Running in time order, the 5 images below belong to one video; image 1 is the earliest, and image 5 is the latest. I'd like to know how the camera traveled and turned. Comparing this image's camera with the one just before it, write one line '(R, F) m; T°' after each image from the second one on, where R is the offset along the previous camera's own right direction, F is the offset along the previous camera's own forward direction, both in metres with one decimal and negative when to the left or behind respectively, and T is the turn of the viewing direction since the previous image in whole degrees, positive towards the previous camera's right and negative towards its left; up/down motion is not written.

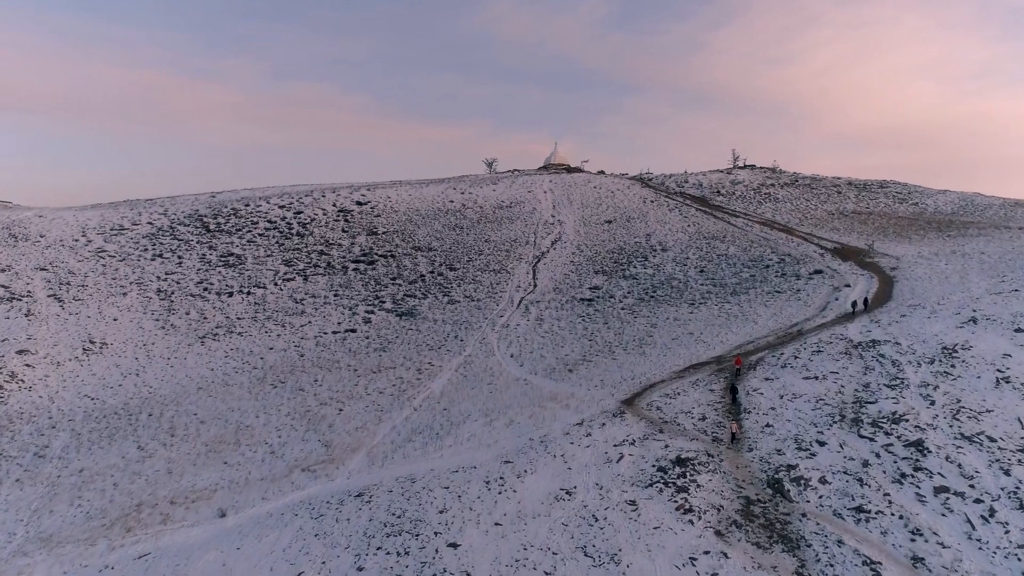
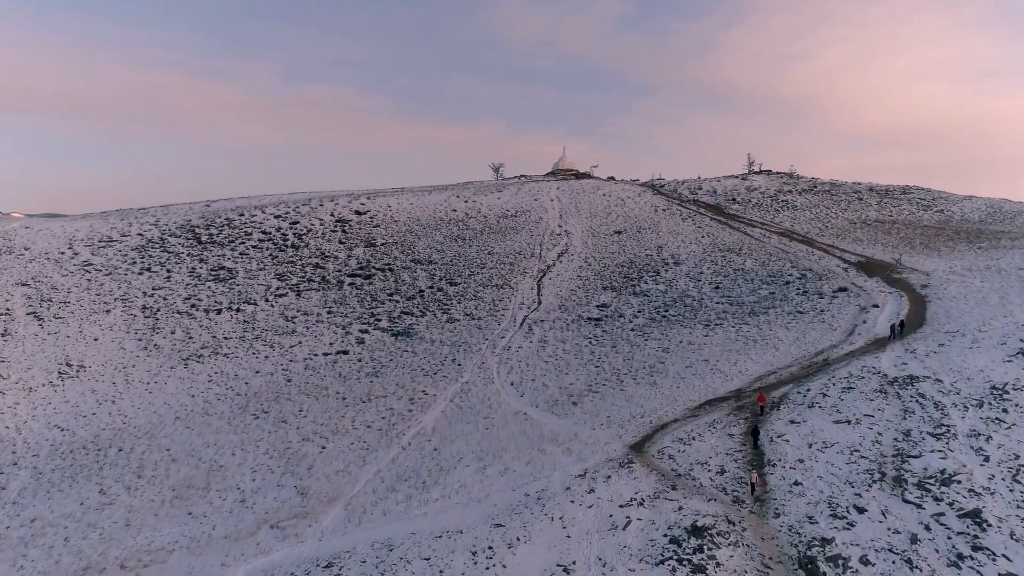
(+0.4, +1.6) m; -1°
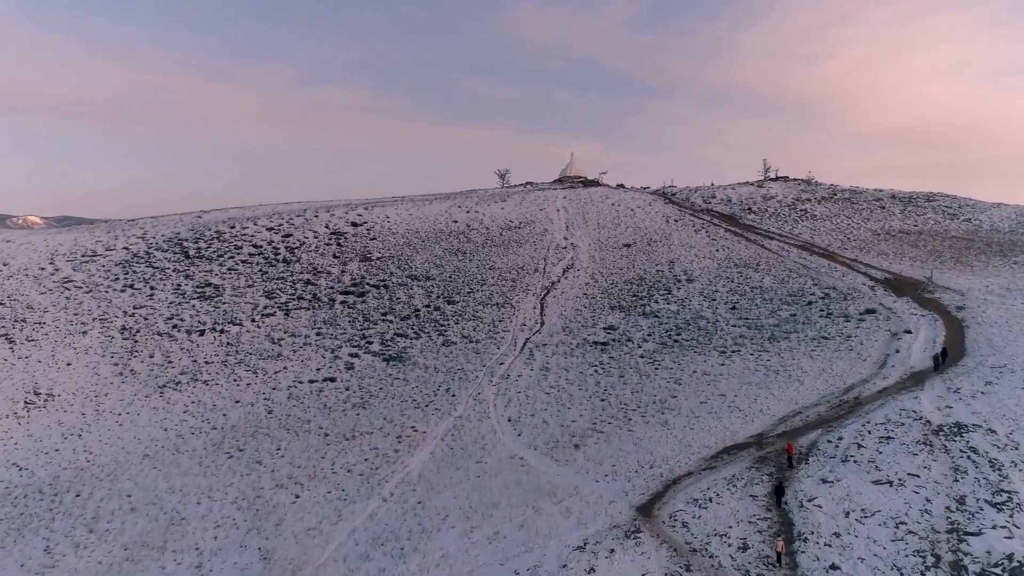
(+0.4, +1.7) m; -1°
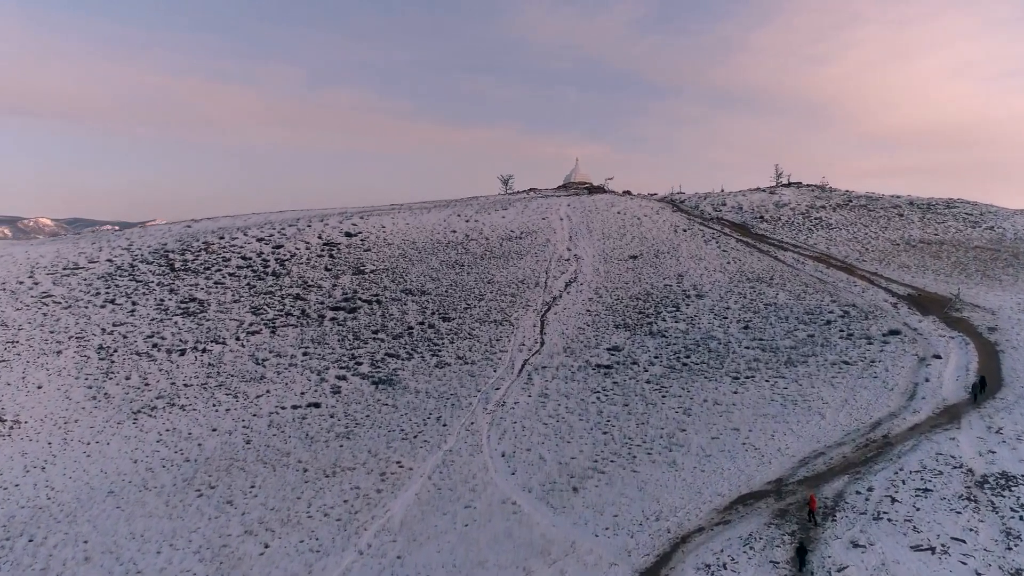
(+0.4, +1.5) m; -1°
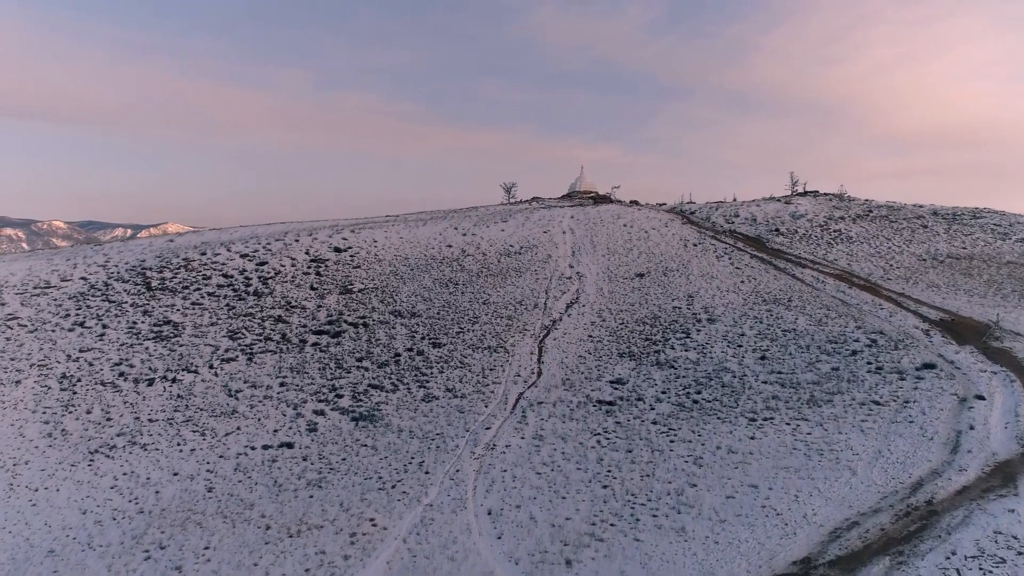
(+0.5, +1.9) m; -1°
